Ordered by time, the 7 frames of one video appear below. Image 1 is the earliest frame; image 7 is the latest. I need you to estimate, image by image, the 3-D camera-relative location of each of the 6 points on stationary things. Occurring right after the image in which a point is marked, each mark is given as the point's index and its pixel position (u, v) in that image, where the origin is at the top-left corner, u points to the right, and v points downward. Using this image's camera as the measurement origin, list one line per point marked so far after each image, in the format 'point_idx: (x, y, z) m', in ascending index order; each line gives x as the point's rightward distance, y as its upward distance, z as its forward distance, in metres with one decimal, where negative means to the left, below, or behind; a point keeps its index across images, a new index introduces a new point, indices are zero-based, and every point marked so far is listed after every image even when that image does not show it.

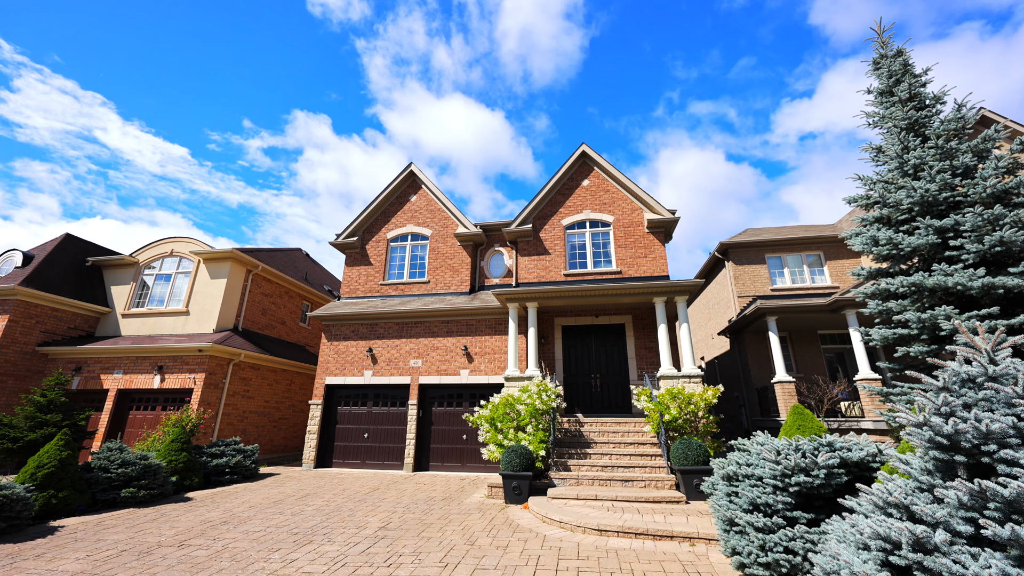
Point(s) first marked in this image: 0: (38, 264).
0: (-18.7, +1.0, +16.2) m
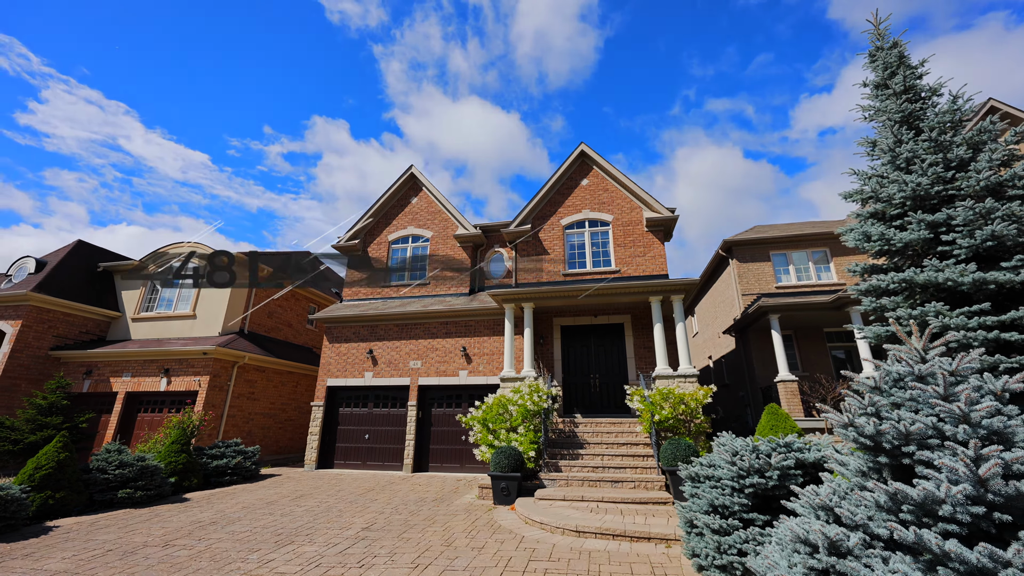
0: (-18.8, +0.7, +16.7) m
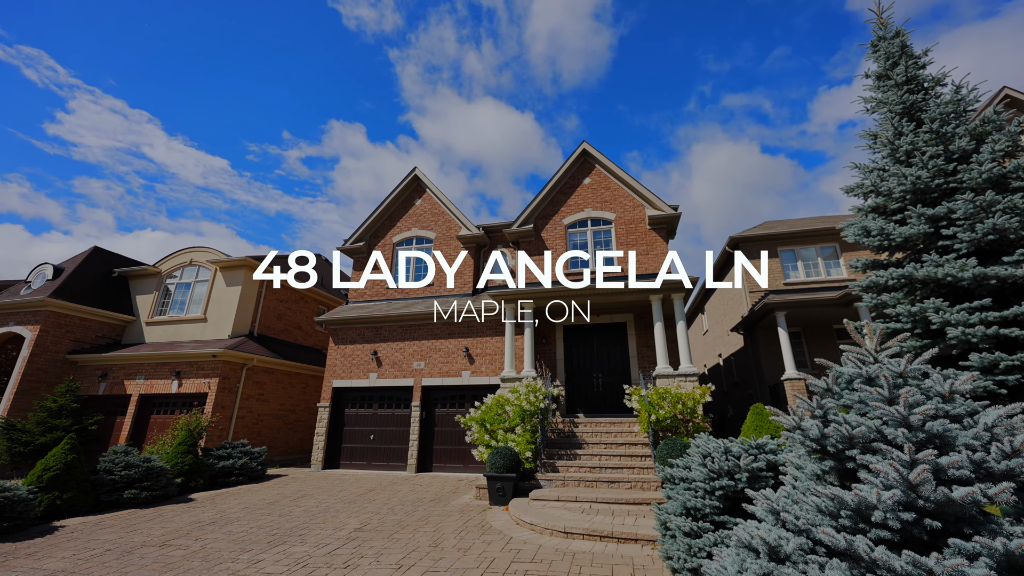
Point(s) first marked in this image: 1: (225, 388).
0: (-18.7, +0.5, +17.2) m
1: (-10.4, -3.6, +14.9) m
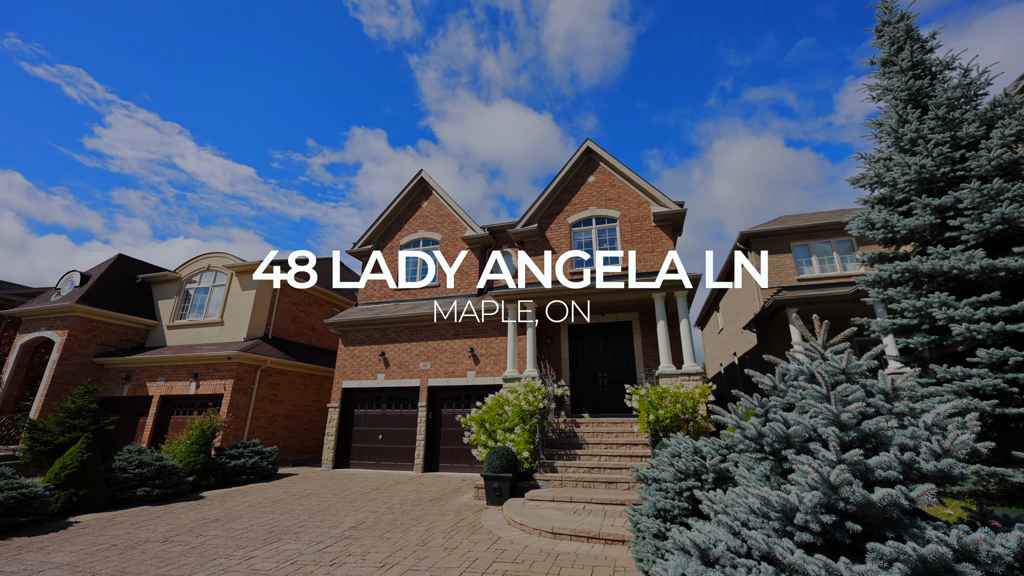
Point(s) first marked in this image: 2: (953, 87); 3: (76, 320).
0: (-18.4, +0.2, +18.0) m
1: (-10.2, -3.8, +15.4) m
2: (+7.7, +3.5, +7.2) m
3: (-18.1, -1.3, +17.1) m
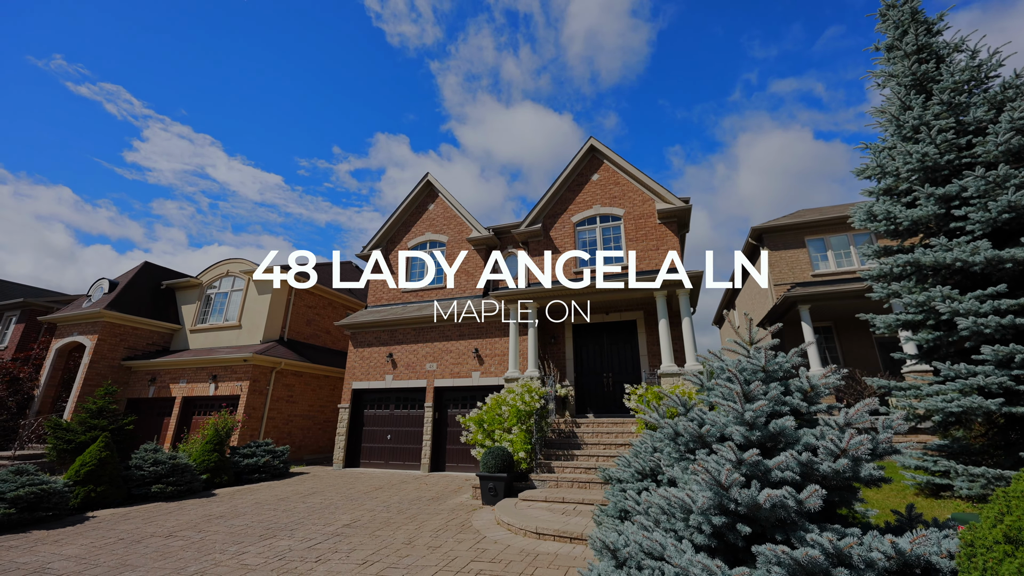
0: (-18.1, -0.1, +18.9) m
1: (-9.9, -4.0, +15.9) m
2: (+7.5, +3.6, +6.9) m
3: (-17.8, -1.6, +17.9) m
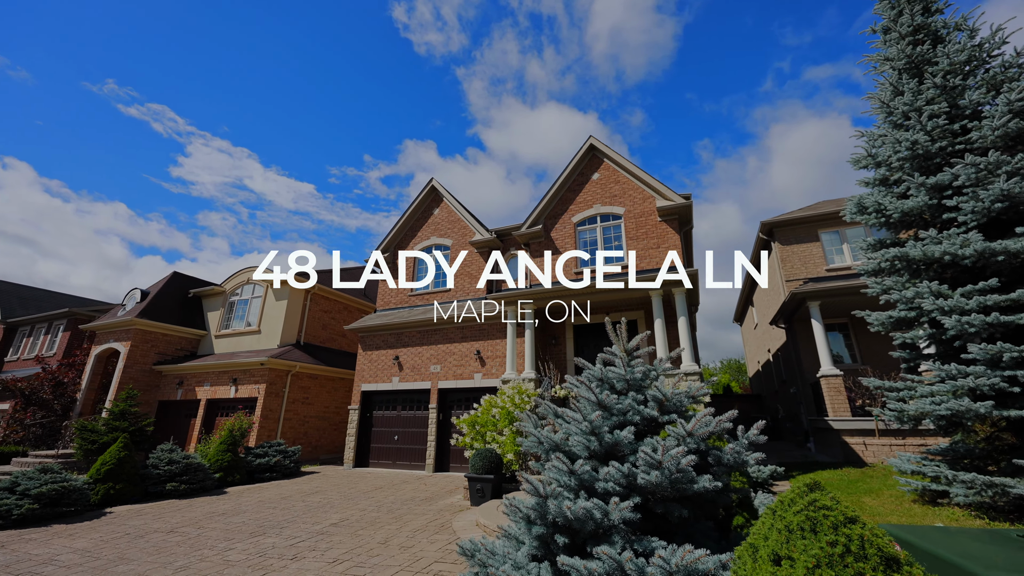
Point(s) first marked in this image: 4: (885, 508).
0: (-17.7, -0.5, +20.1) m
1: (-9.7, -4.2, +16.5) m
2: (+7.0, +3.7, +6.5) m
3: (-17.5, -2.0, +19.1) m
4: (+6.1, -3.6, +6.7) m
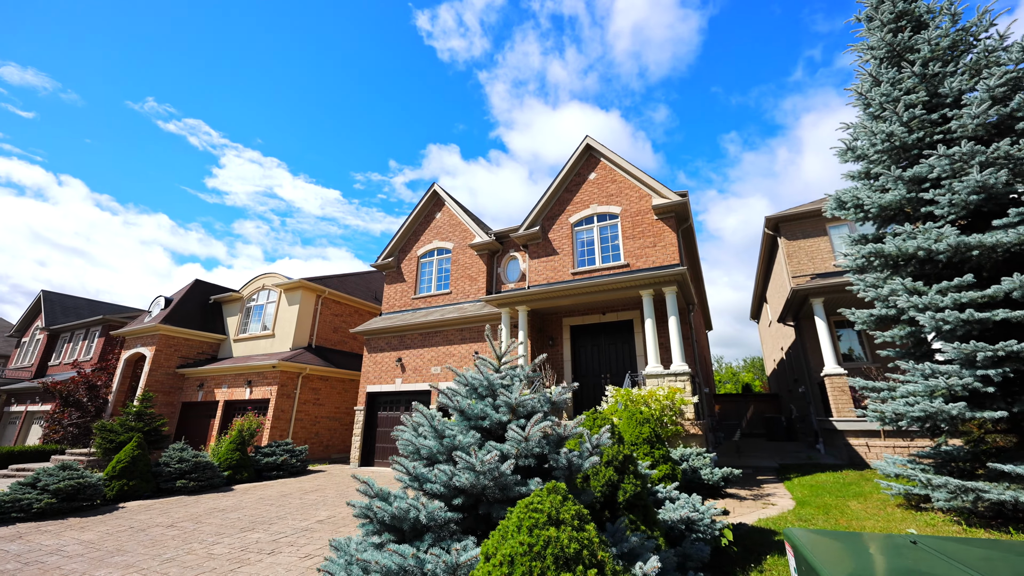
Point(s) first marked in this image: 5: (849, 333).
0: (-17.5, -0.9, +21.1) m
1: (-9.6, -4.4, +17.2) m
2: (+6.4, +3.8, +6.3) m
3: (-17.2, -2.4, +20.1) m
4: (+5.7, -3.6, +6.5) m
5: (+10.7, -1.4, +13.0) m
